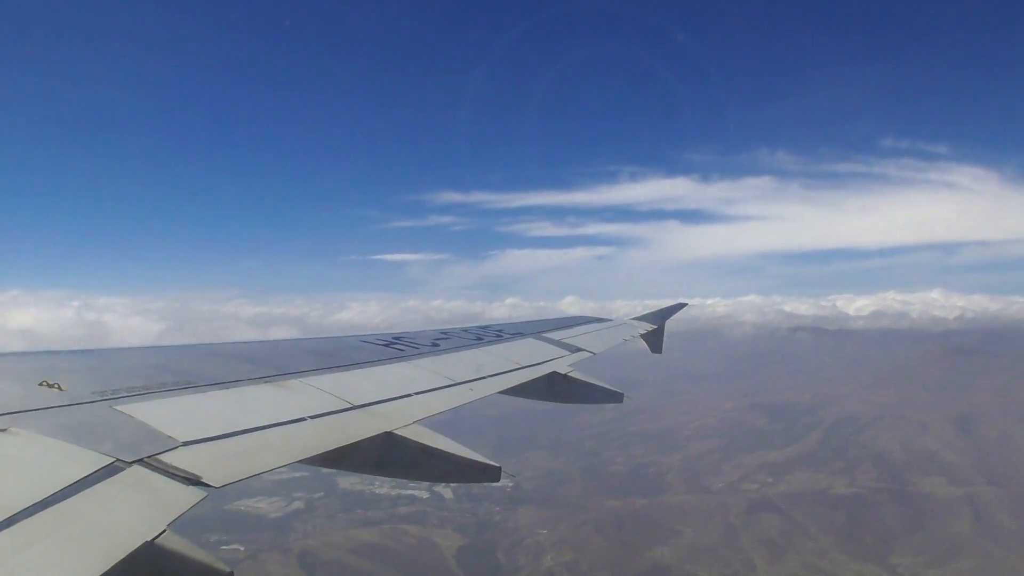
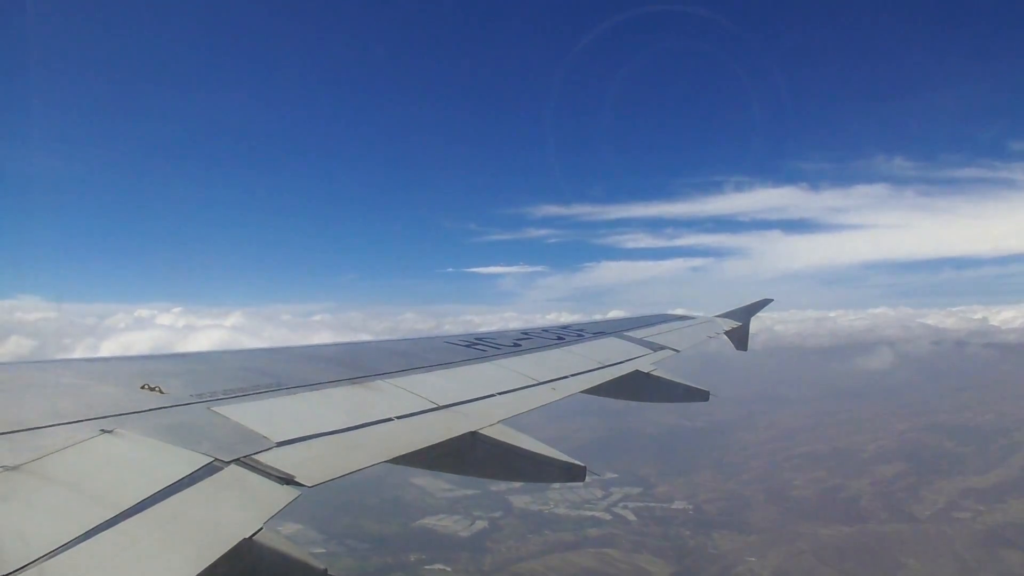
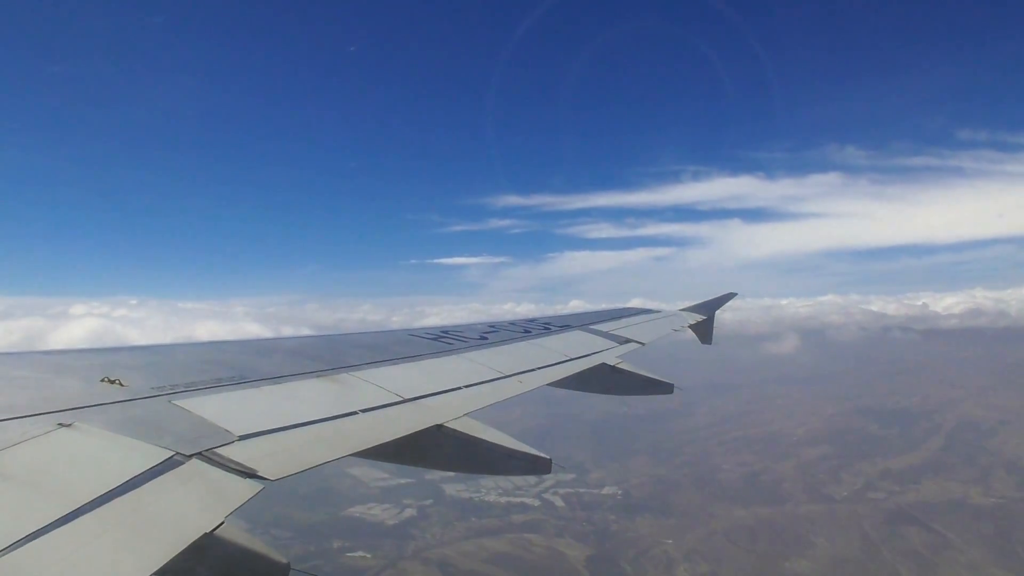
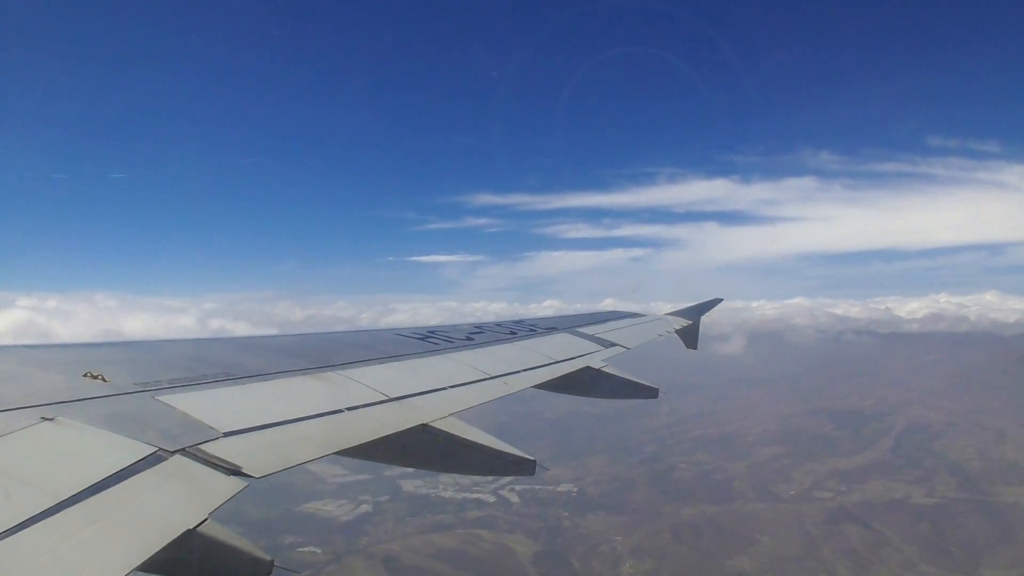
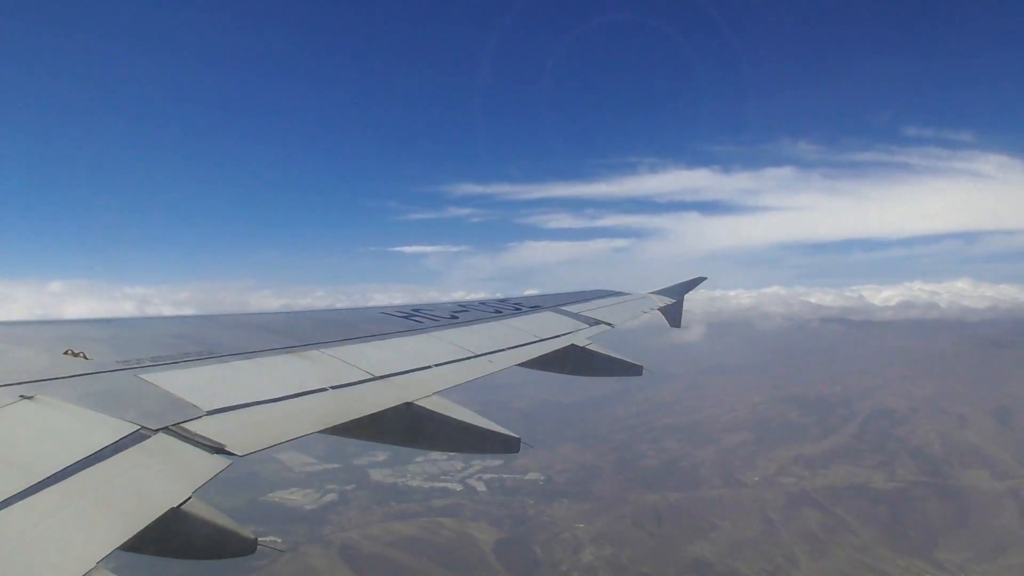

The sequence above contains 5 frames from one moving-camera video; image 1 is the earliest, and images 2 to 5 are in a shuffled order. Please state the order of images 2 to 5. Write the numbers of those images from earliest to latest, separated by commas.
5, 4, 3, 2
